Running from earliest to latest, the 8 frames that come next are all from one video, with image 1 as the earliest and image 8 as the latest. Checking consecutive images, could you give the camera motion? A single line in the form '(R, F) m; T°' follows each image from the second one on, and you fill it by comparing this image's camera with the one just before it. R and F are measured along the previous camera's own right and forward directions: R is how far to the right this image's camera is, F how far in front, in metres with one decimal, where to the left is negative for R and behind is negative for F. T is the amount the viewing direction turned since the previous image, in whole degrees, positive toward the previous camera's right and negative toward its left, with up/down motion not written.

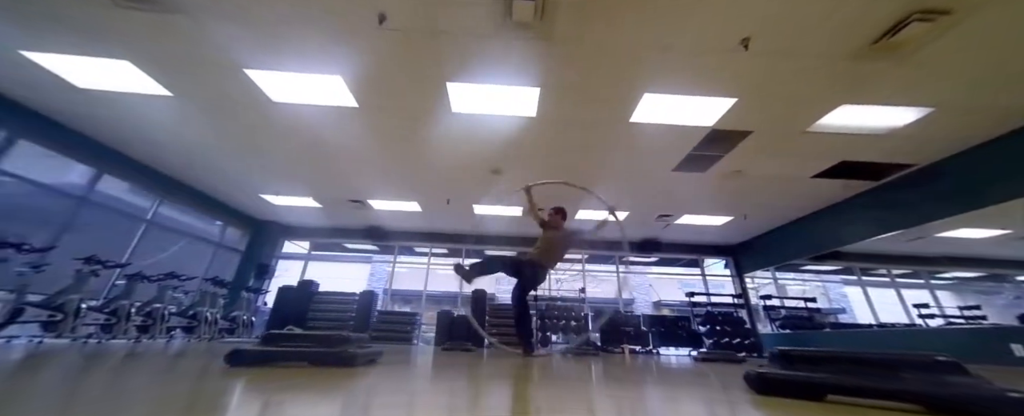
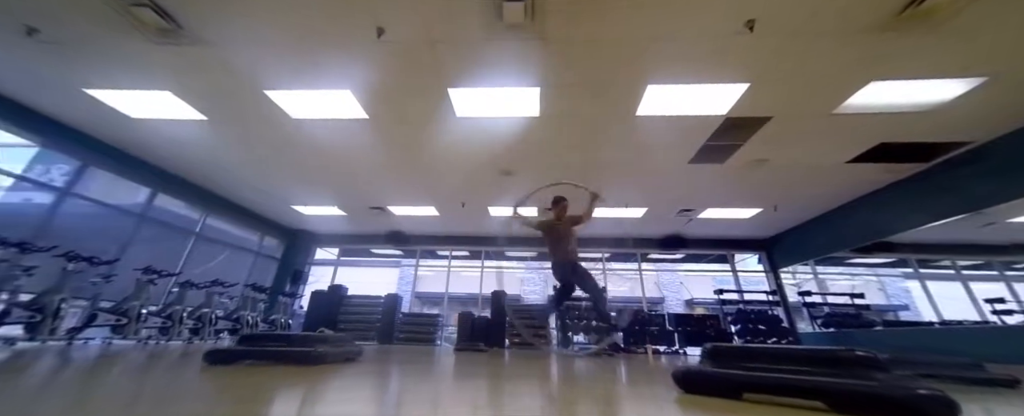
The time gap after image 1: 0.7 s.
(+0.3, 0.0) m; -5°
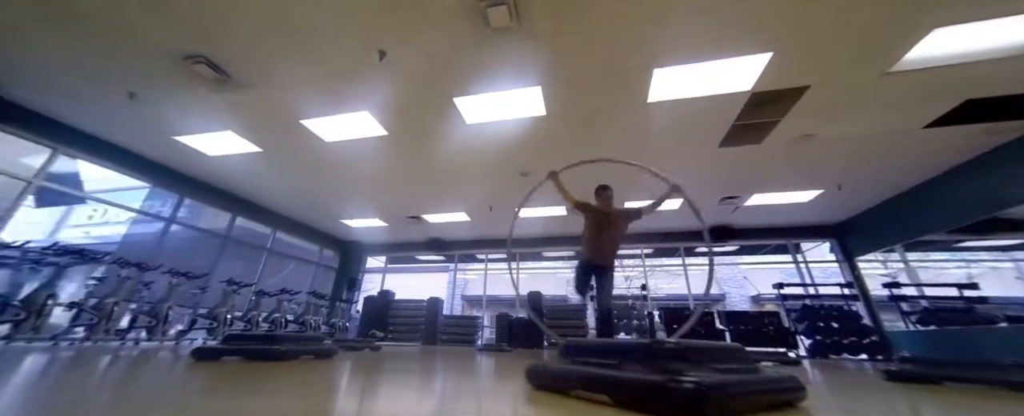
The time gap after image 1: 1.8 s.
(+0.4, 0.0) m; -9°
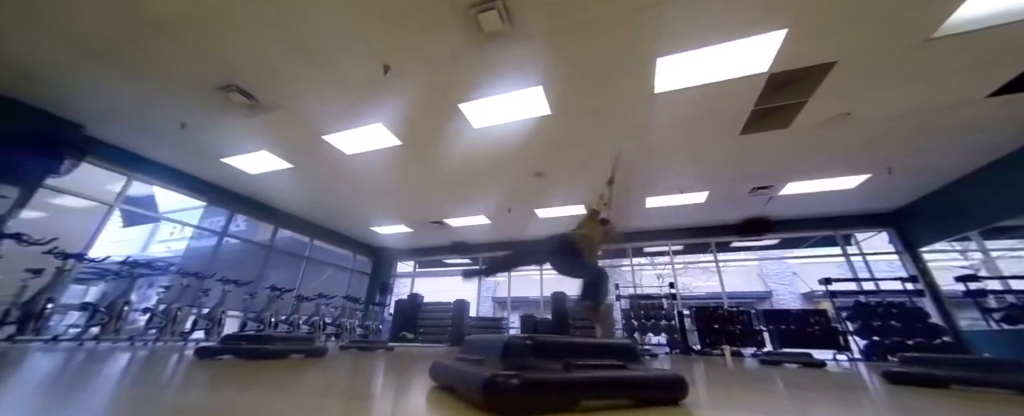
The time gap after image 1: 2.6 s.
(+0.3, 0.0) m; -6°
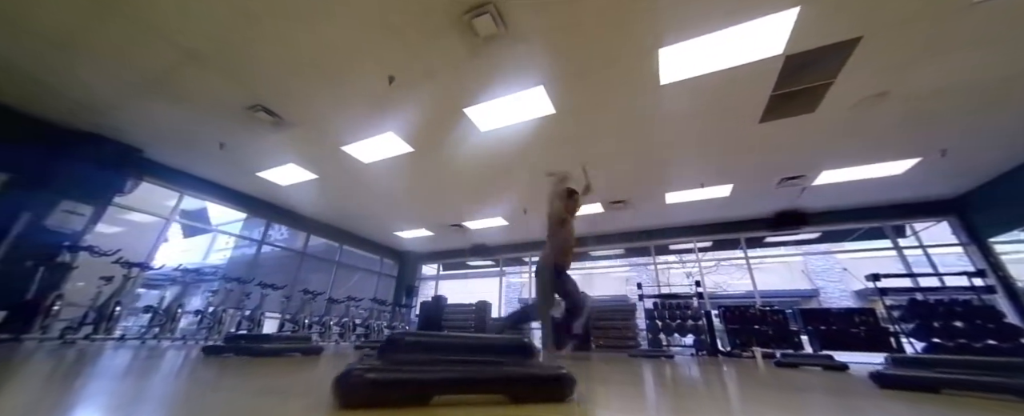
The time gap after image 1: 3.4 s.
(+0.3, 0.0) m; -5°
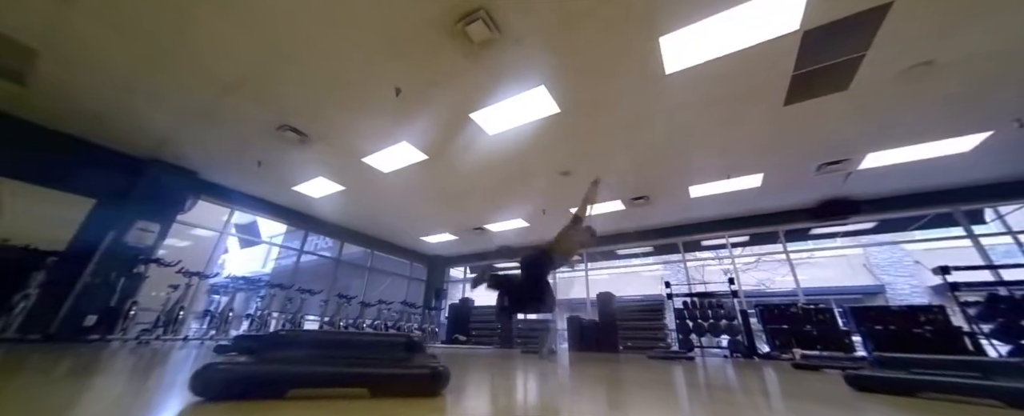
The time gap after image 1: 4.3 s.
(+0.3, 0.0) m; -6°
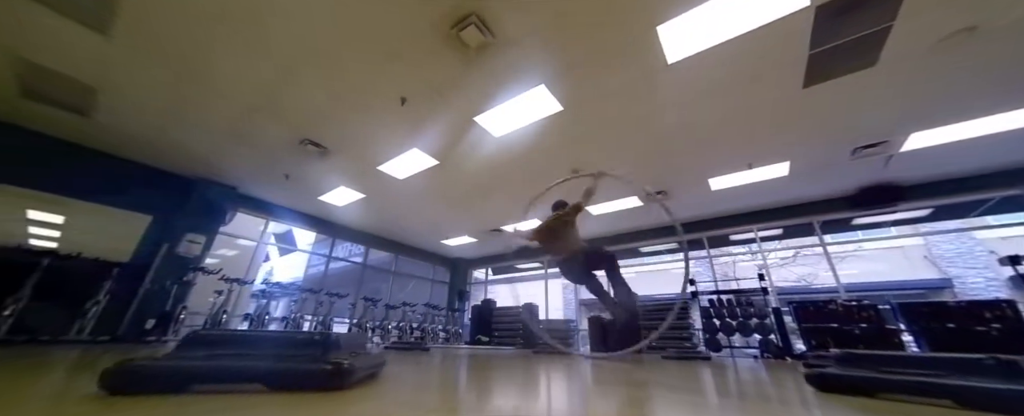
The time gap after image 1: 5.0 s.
(+0.2, 0.0) m; -5°
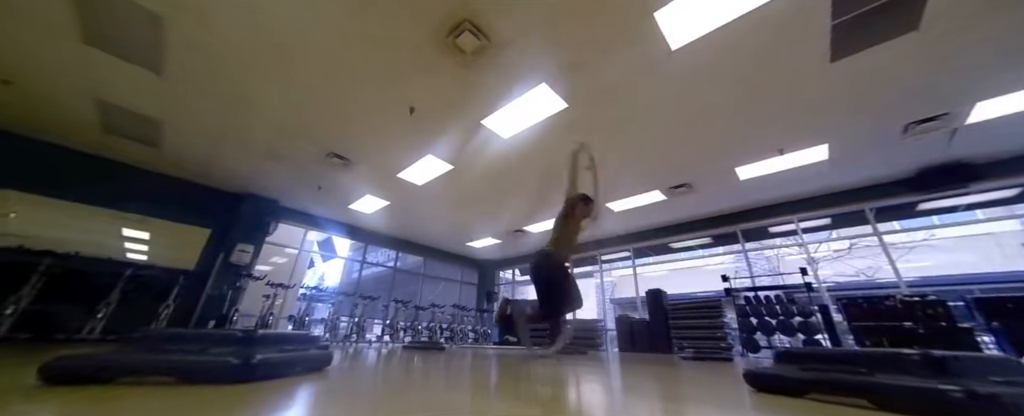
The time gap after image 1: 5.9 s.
(+0.3, 0.0) m; -6°
